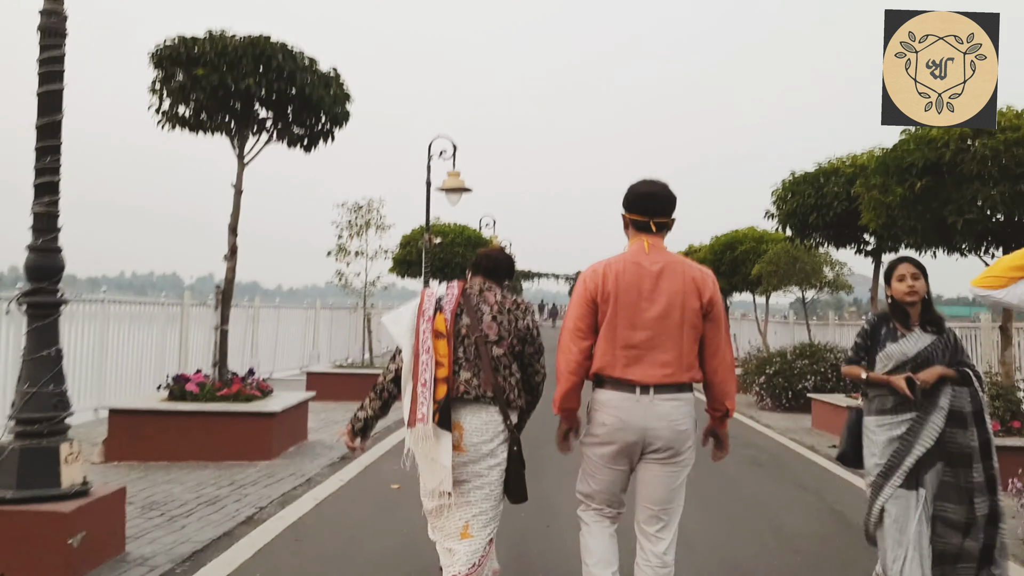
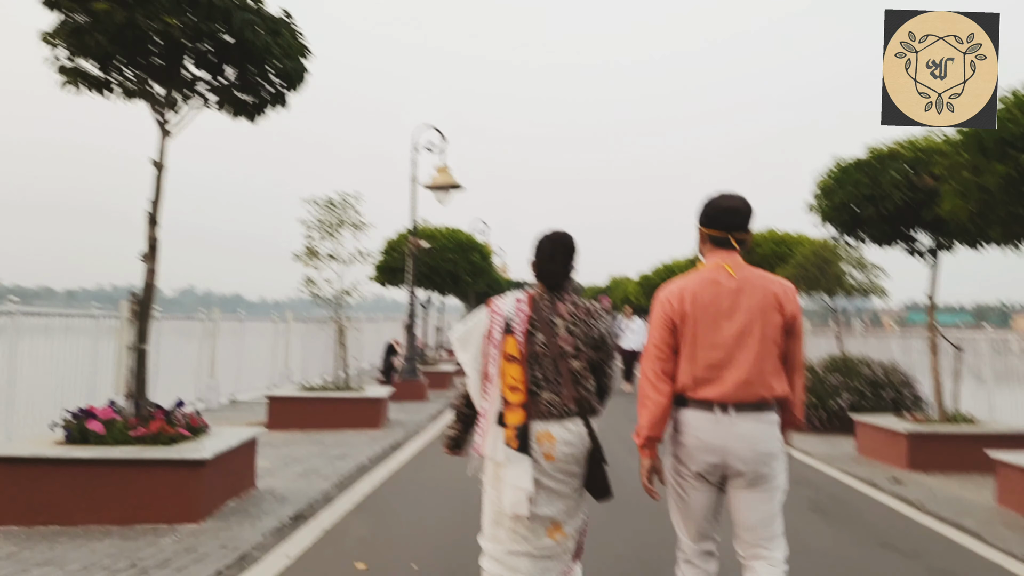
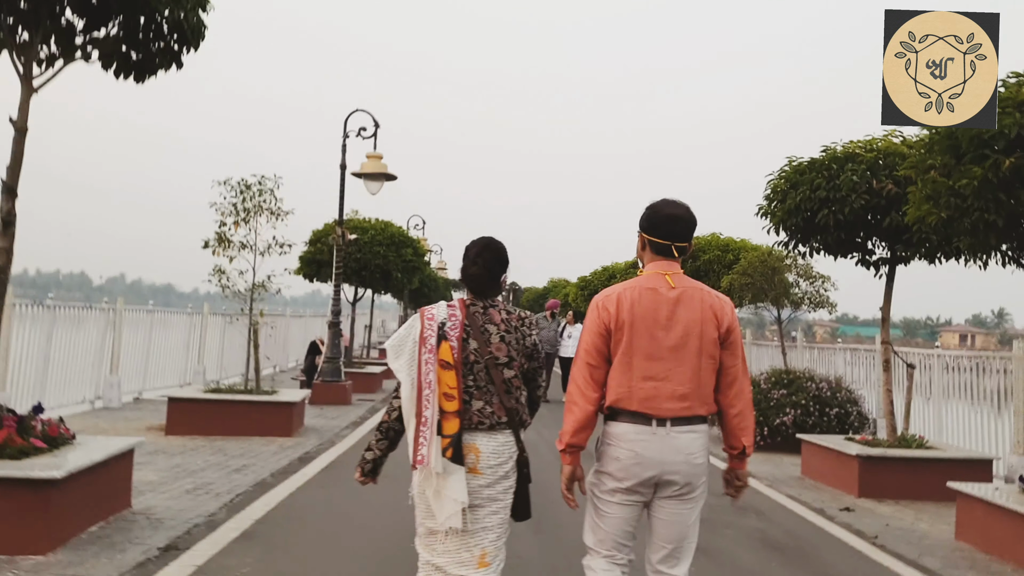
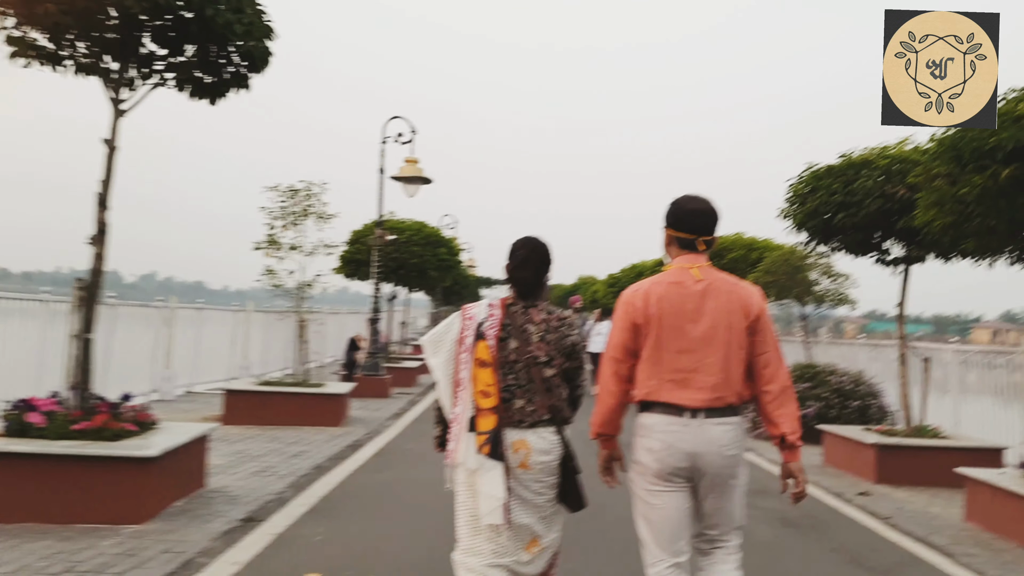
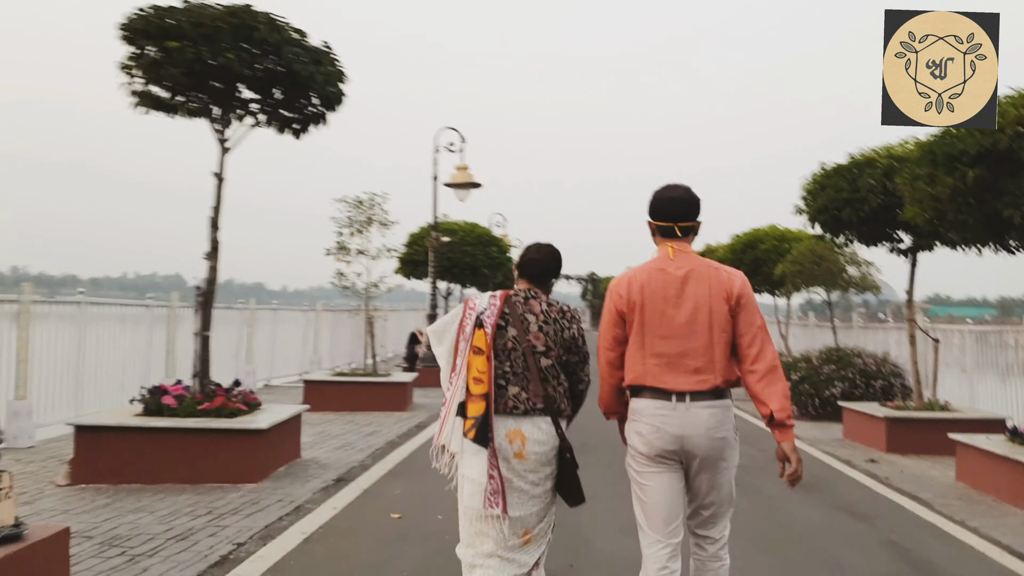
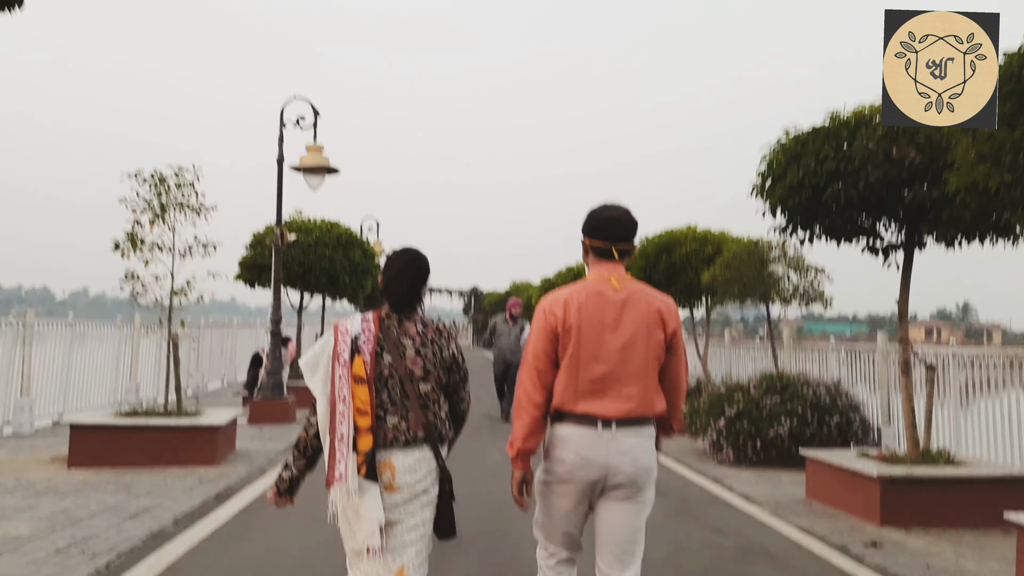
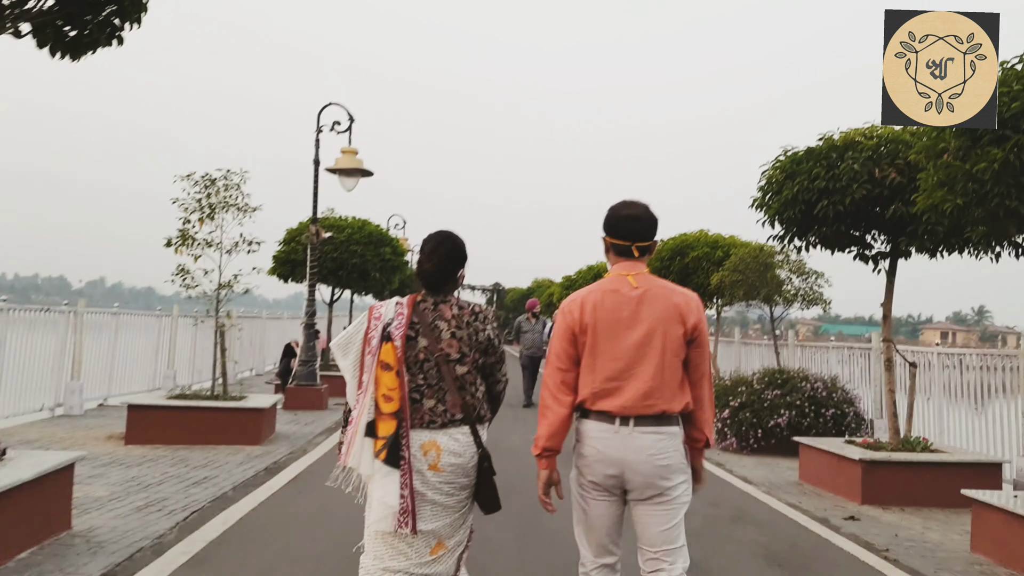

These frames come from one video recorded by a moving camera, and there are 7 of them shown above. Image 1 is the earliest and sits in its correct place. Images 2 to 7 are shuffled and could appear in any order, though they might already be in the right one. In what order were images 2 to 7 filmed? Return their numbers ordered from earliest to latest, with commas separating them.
5, 2, 4, 3, 7, 6
